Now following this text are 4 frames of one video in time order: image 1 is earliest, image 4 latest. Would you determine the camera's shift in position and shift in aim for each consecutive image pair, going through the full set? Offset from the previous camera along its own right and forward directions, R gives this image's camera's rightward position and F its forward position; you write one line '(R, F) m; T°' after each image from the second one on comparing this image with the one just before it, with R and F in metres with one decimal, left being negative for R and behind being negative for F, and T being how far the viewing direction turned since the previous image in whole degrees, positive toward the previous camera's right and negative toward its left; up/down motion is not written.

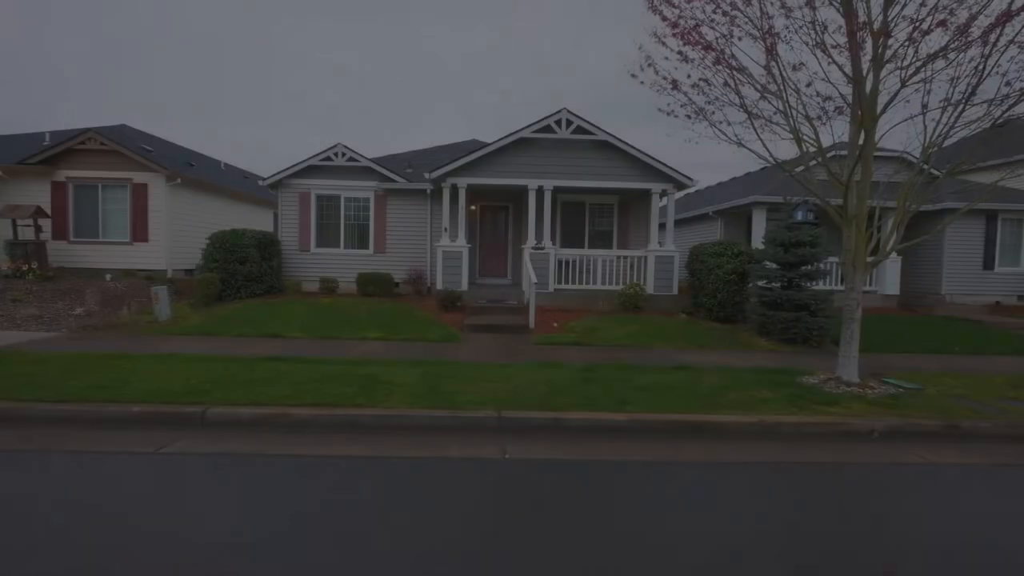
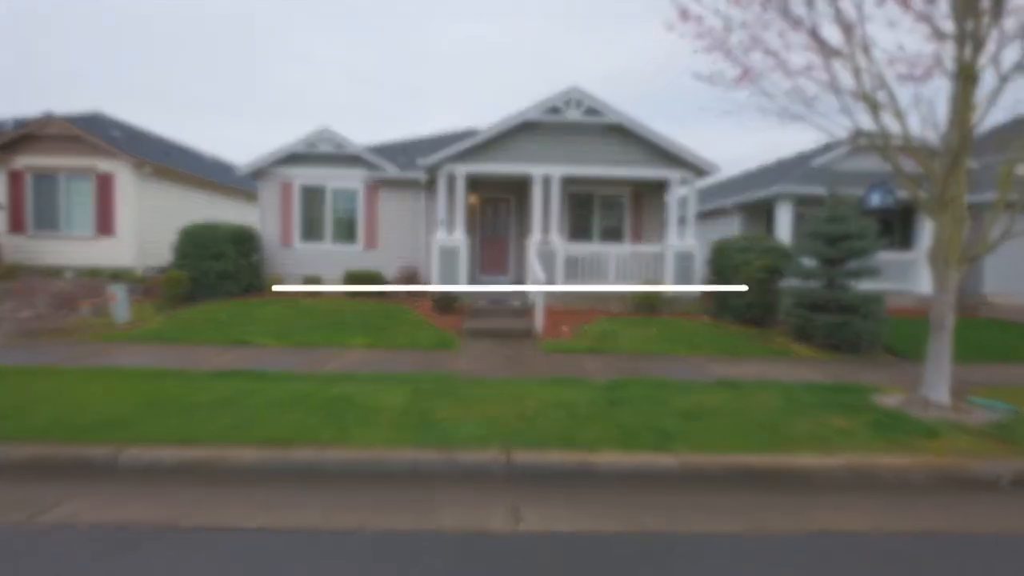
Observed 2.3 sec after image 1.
(-0.1, +1.4) m; 0°
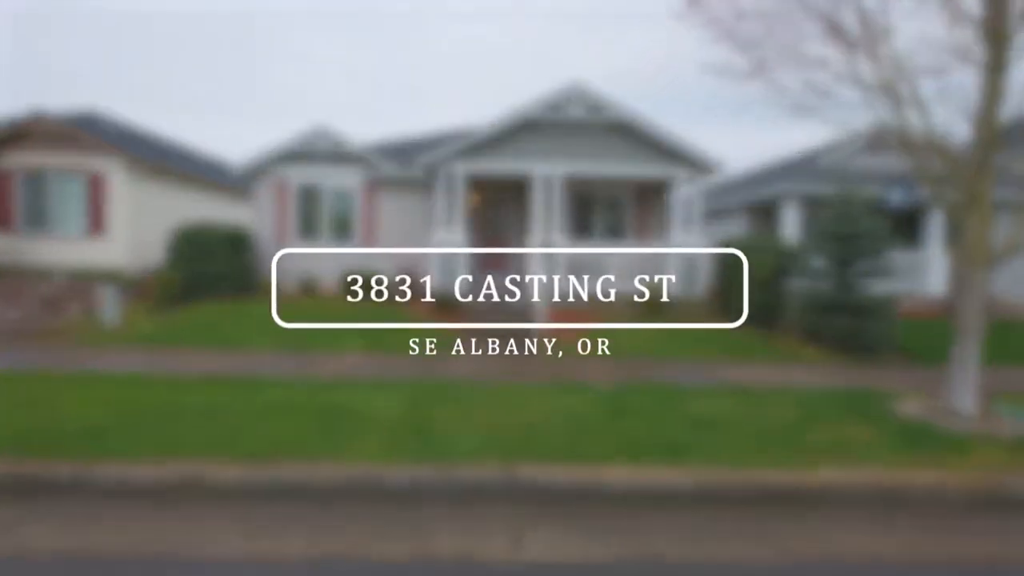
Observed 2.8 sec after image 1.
(0.0, +0.3) m; 0°
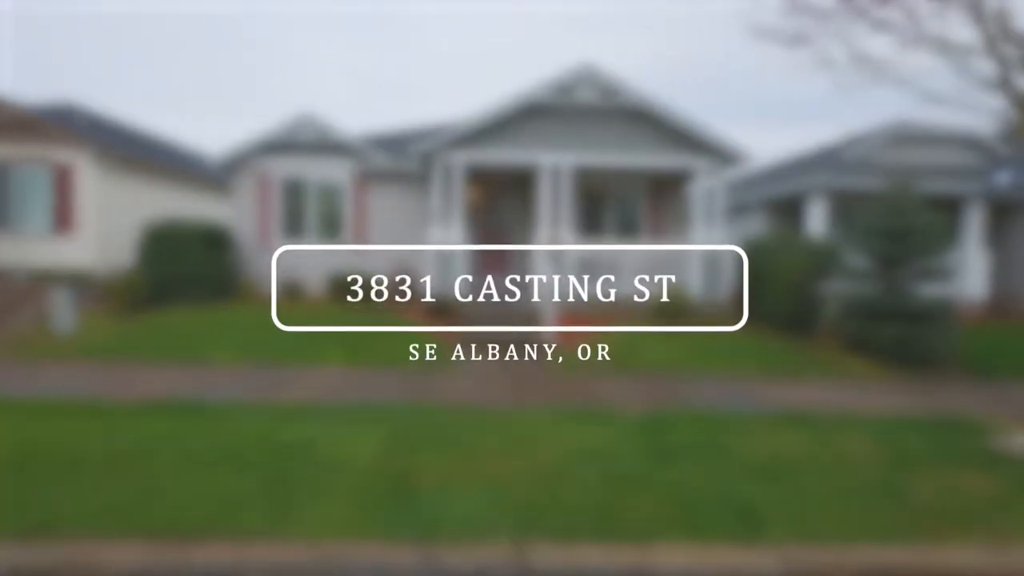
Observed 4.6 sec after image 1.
(-0.1, +1.2) m; 0°
